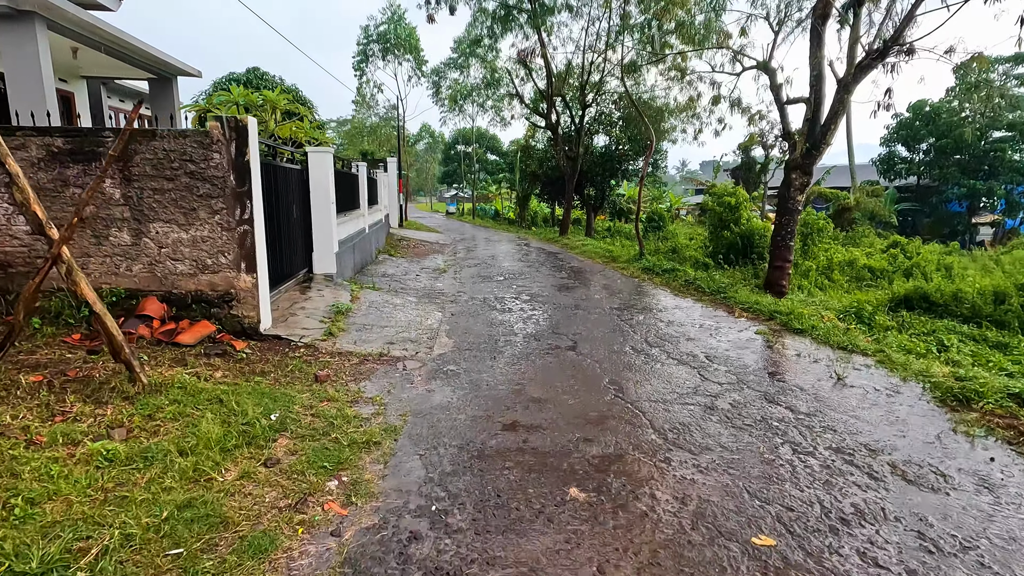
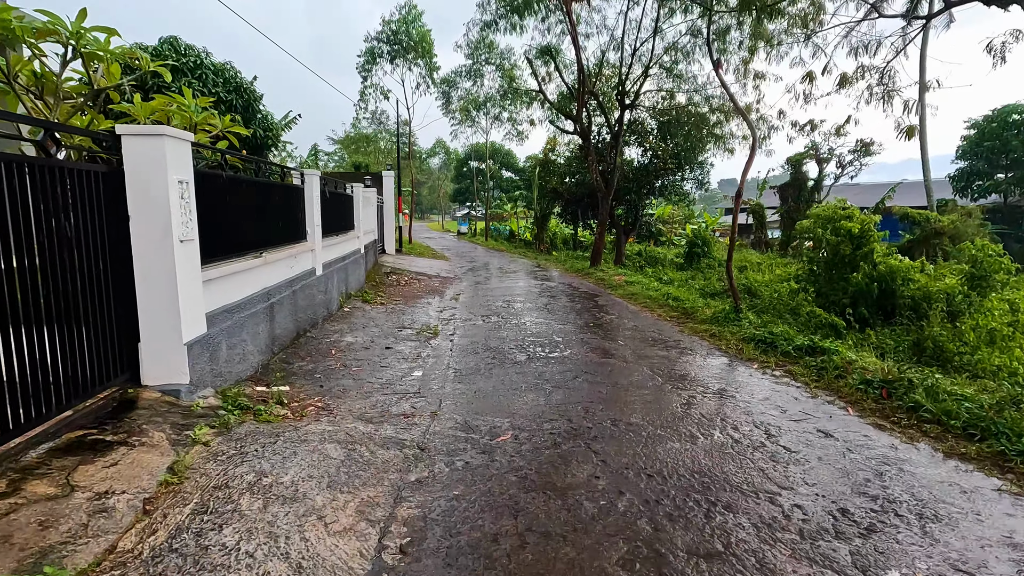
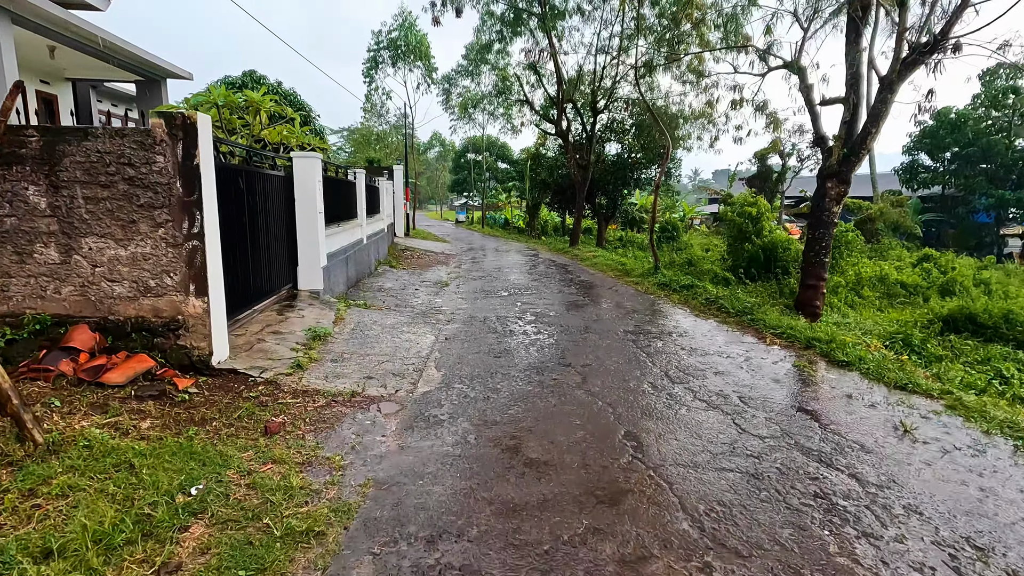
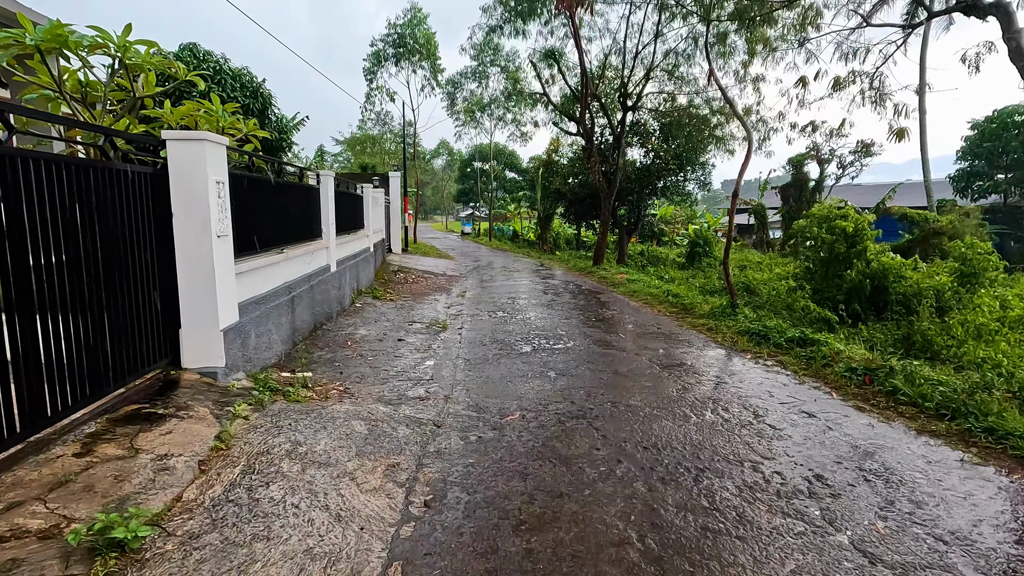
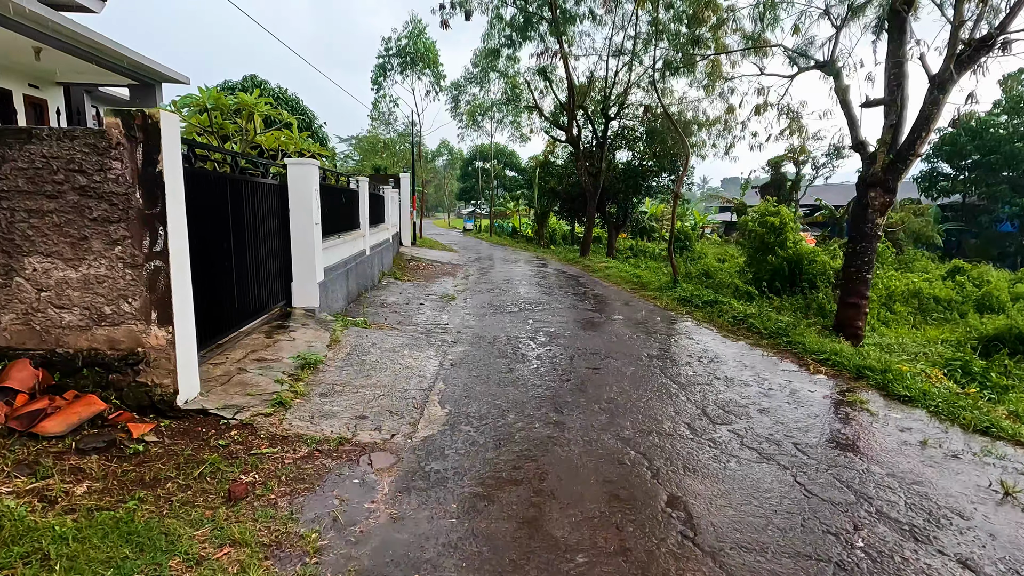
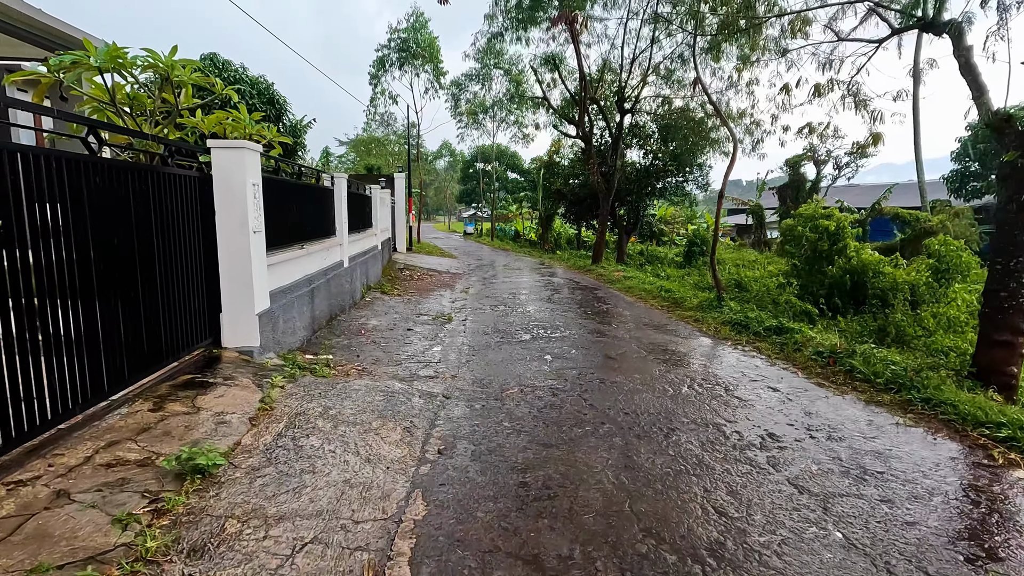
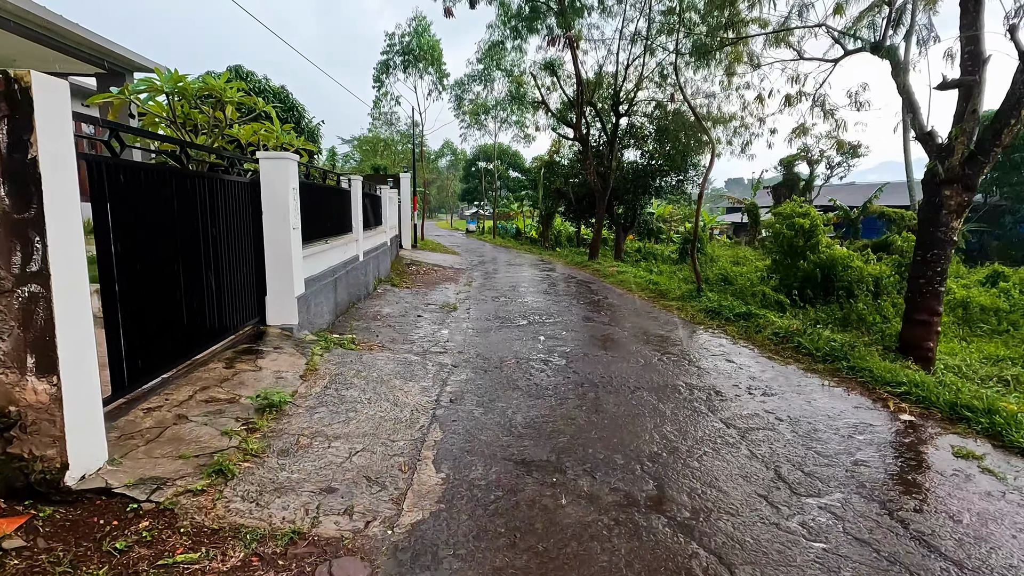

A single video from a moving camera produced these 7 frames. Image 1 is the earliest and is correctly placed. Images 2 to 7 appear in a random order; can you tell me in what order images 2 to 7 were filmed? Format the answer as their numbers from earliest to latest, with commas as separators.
3, 5, 7, 6, 4, 2
